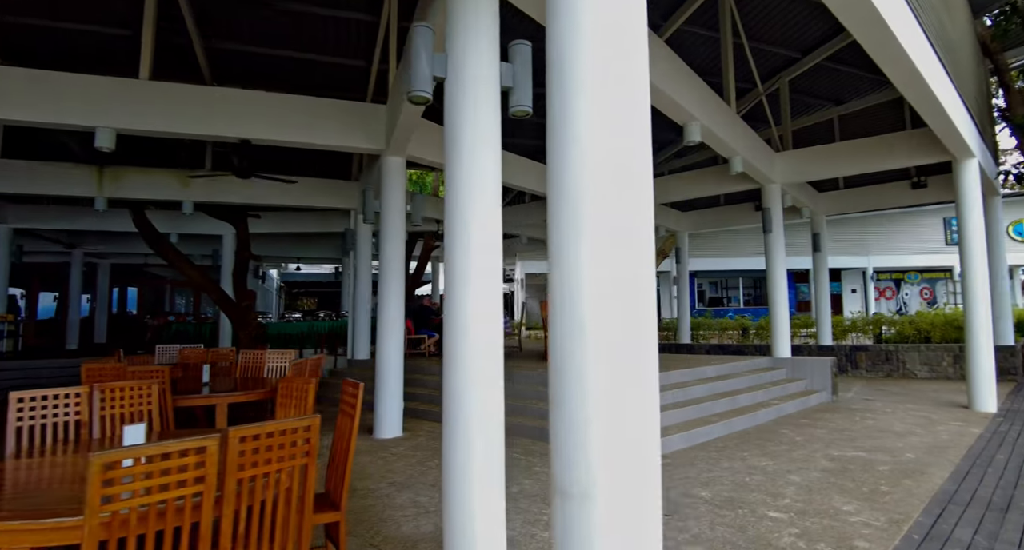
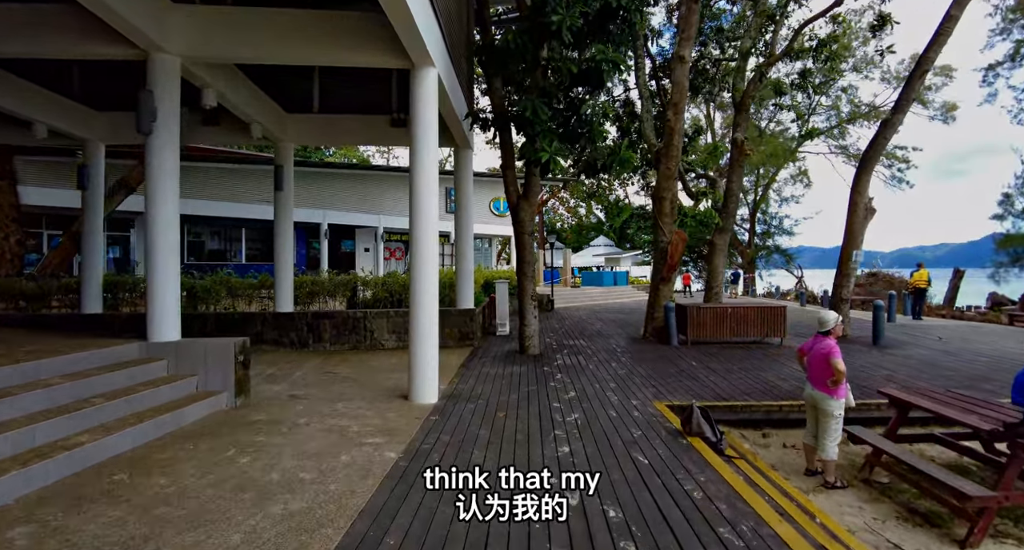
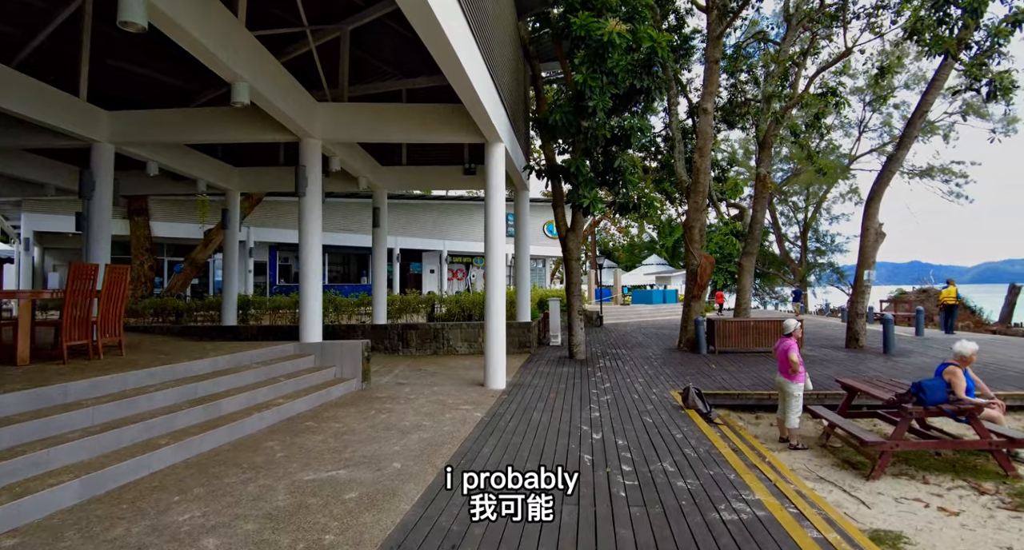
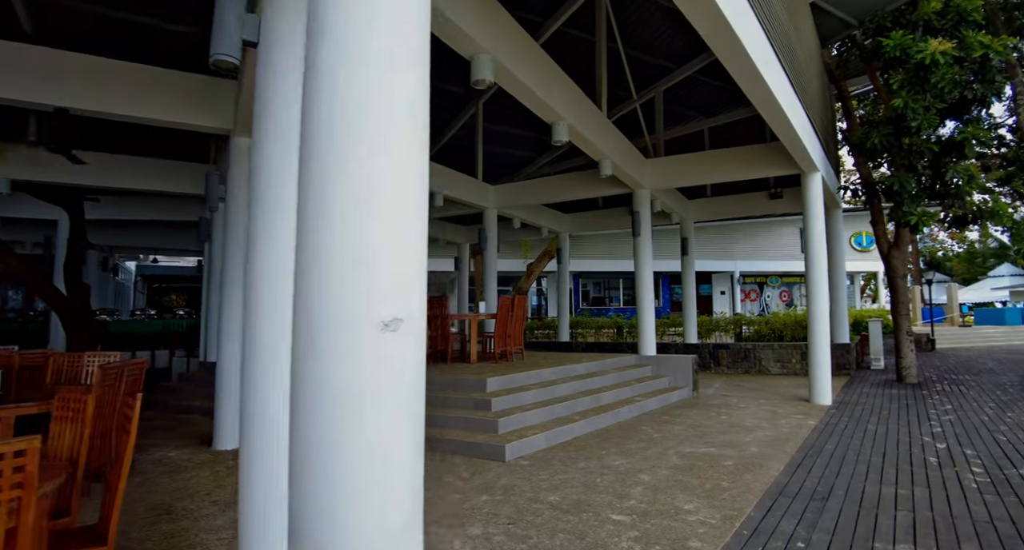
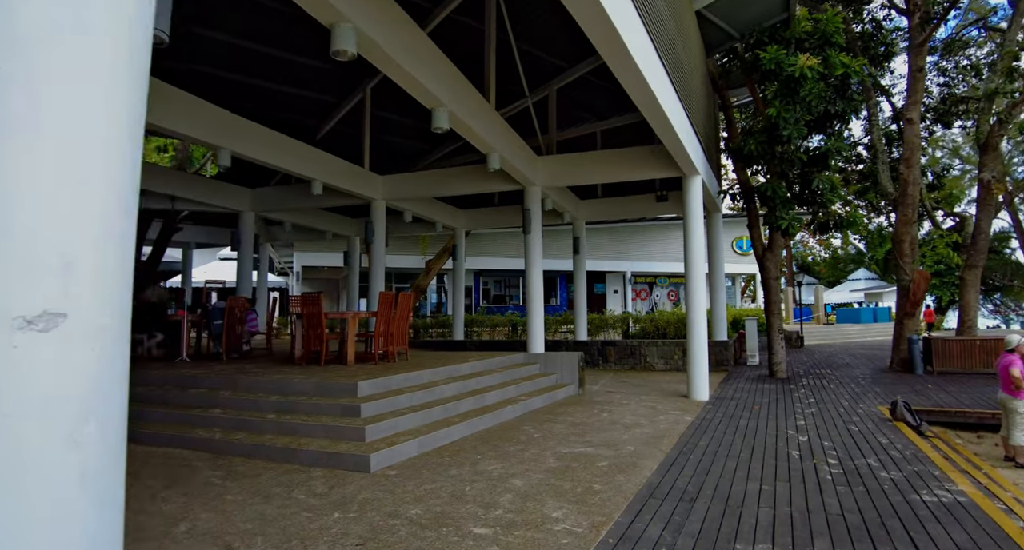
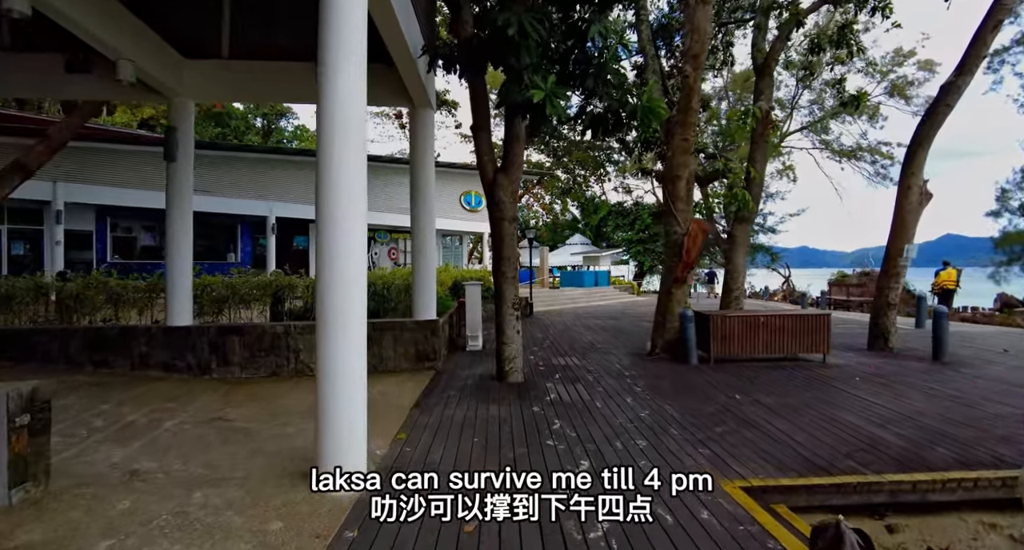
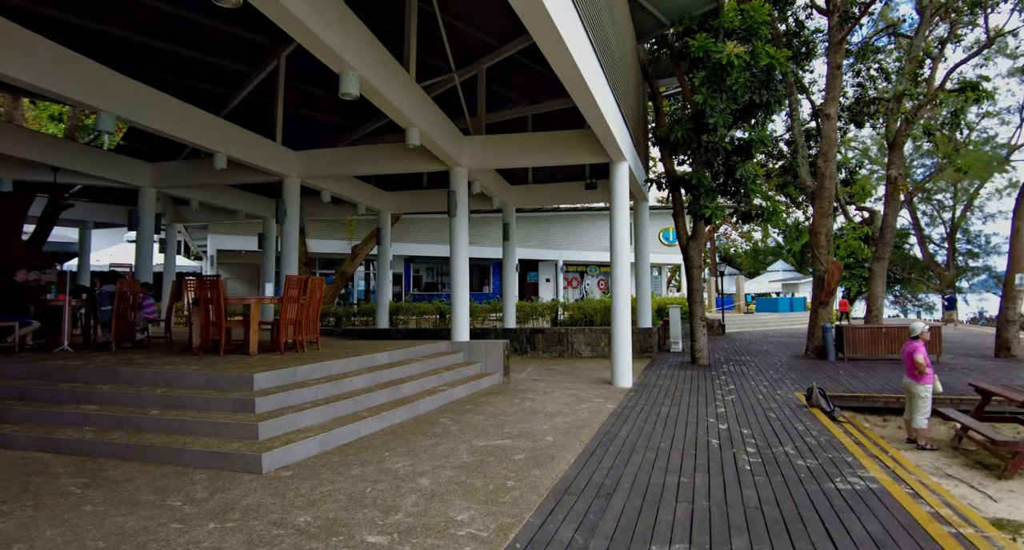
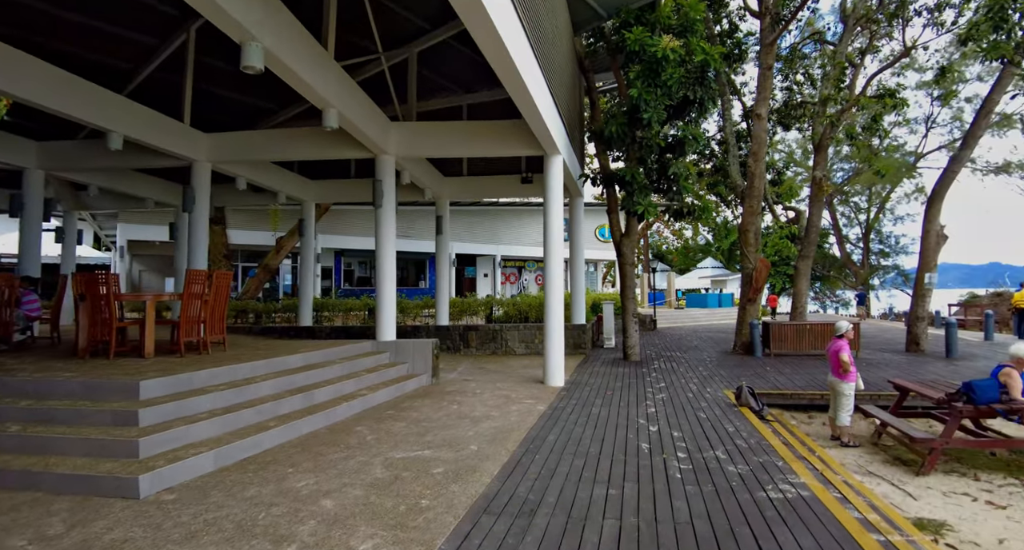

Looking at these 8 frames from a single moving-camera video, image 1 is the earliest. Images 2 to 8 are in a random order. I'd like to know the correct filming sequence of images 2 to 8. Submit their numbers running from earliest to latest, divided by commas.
4, 5, 7, 8, 3, 2, 6
